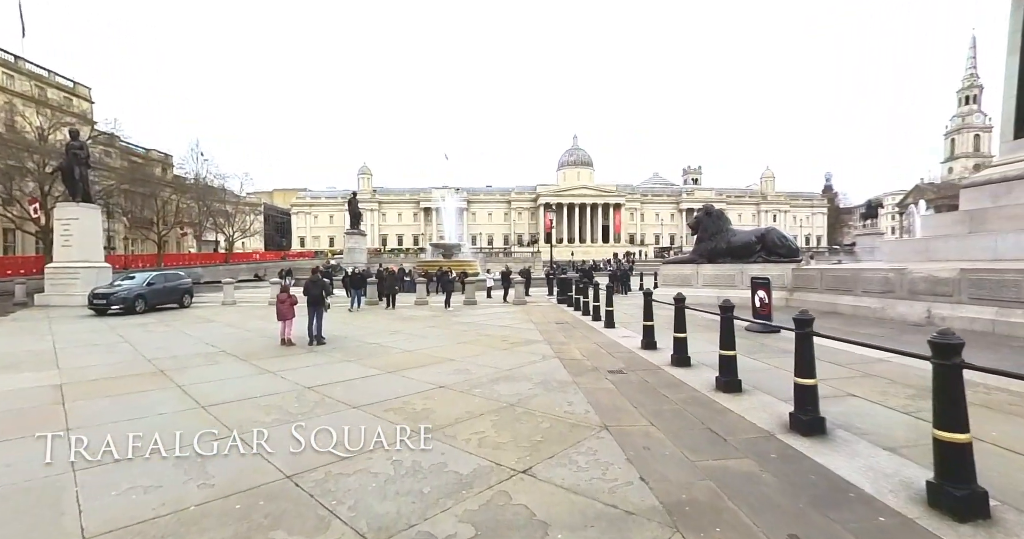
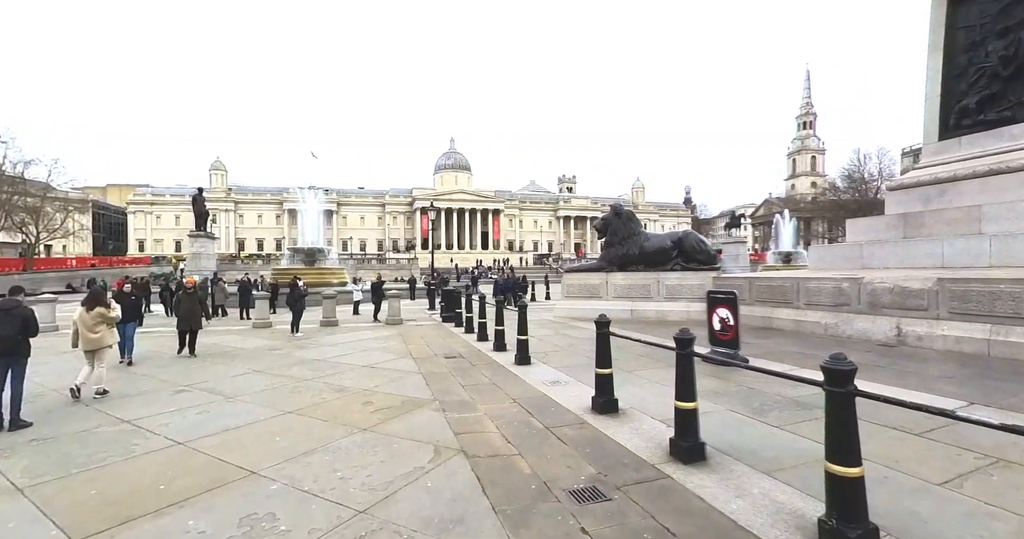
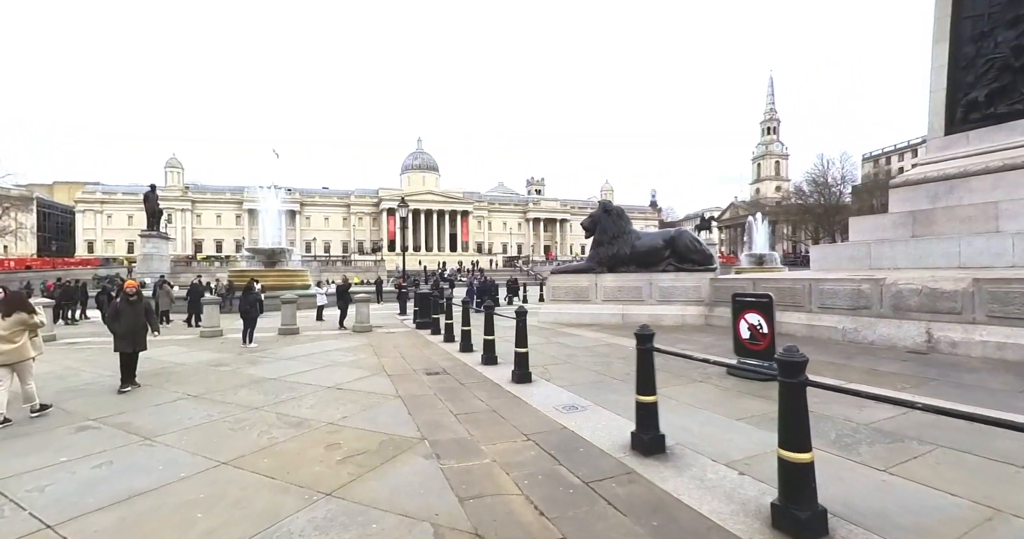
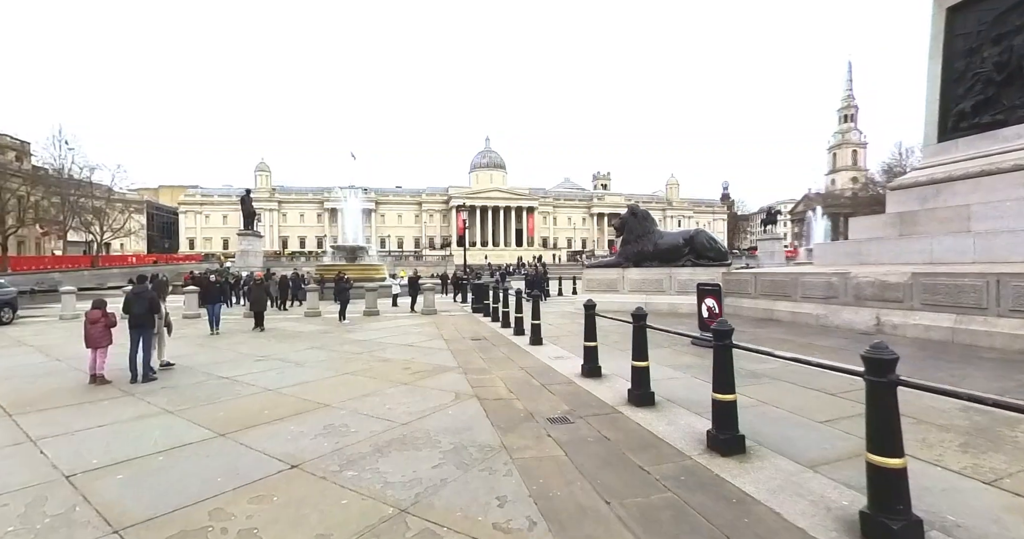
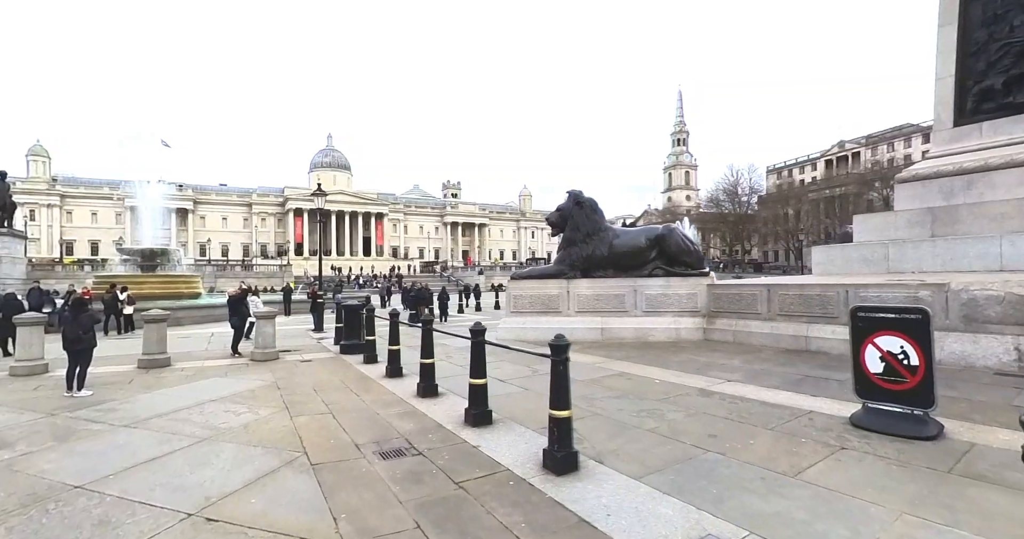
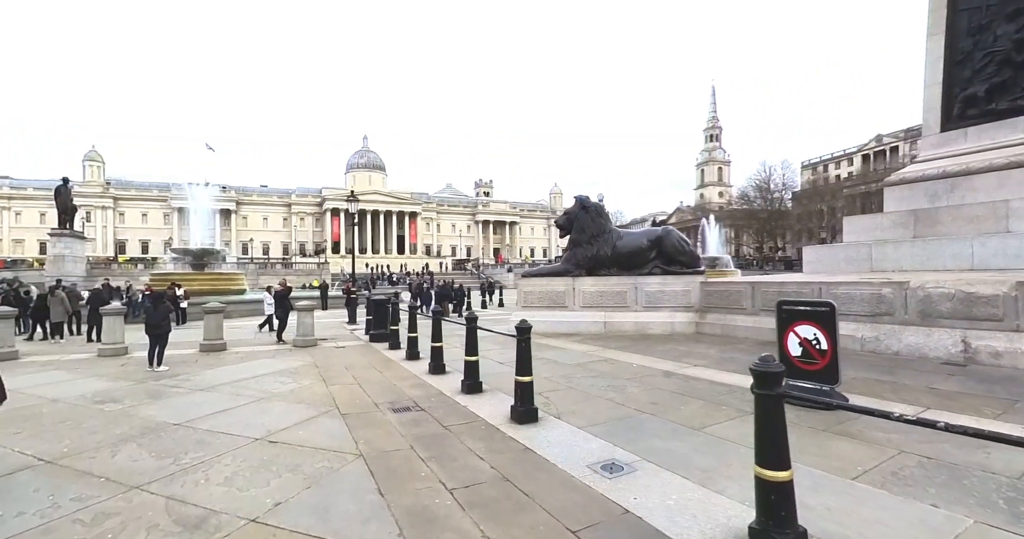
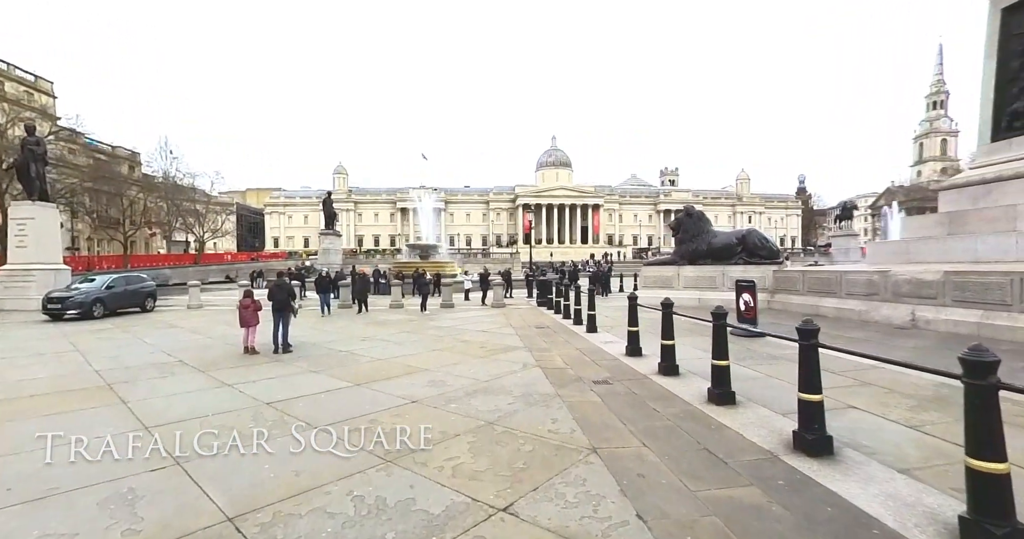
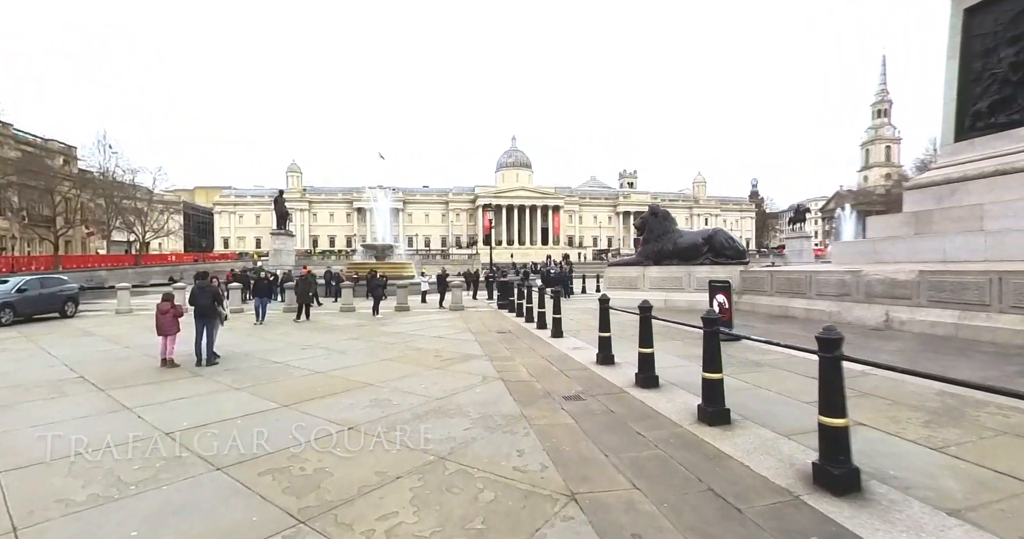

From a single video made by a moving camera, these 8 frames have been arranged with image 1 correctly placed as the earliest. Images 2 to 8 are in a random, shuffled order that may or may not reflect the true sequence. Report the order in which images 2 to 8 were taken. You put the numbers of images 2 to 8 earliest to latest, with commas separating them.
7, 8, 4, 2, 3, 6, 5
